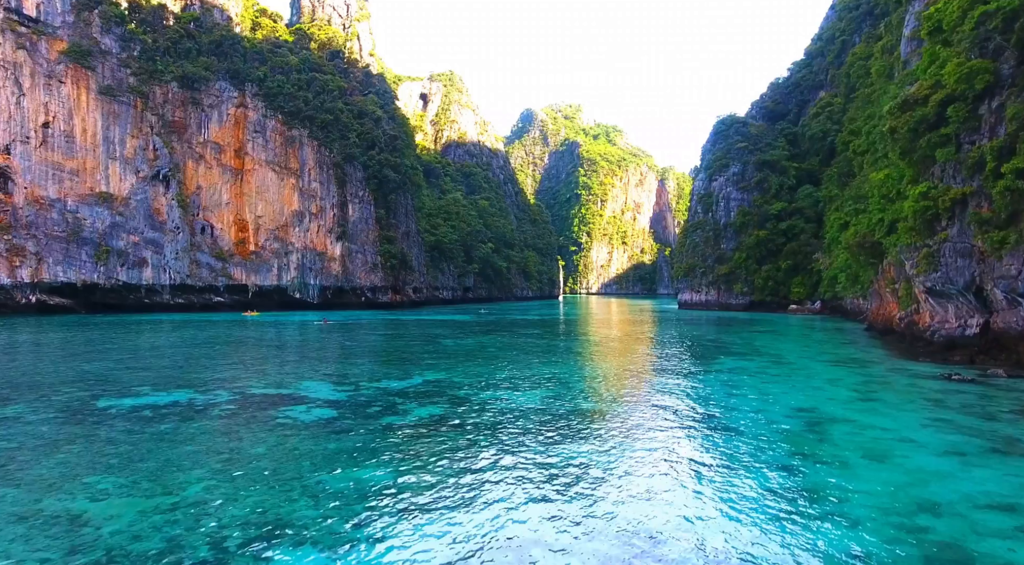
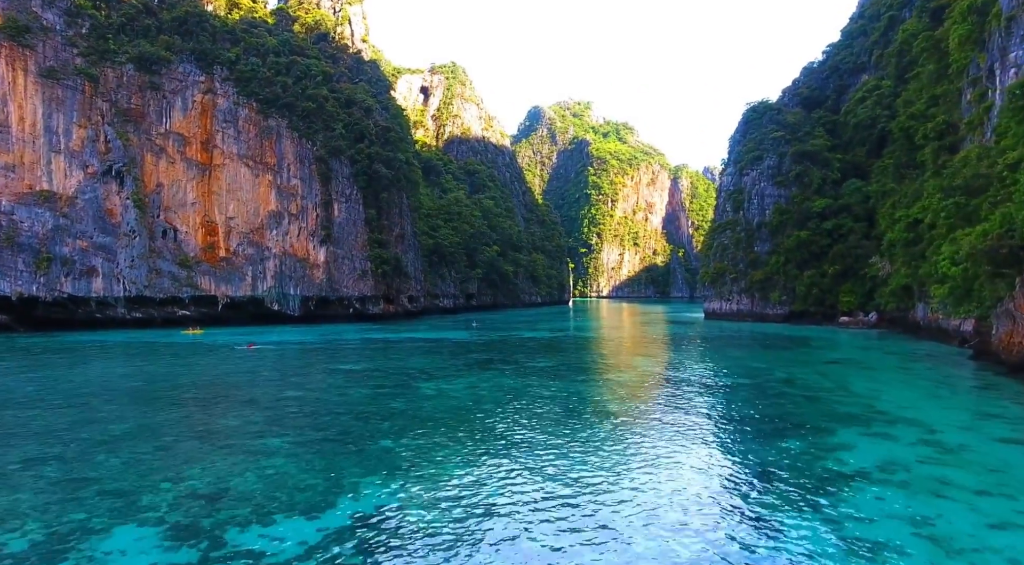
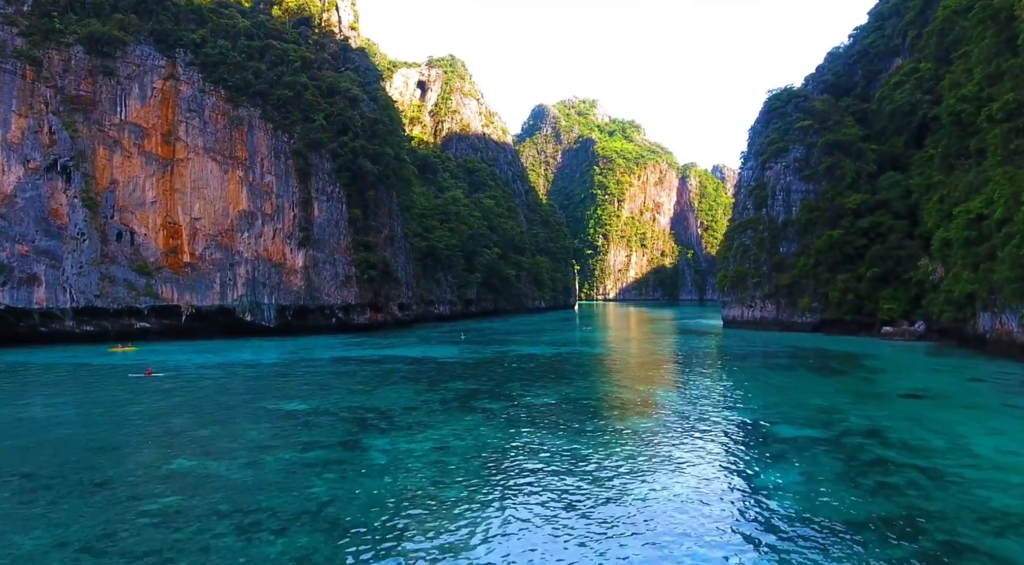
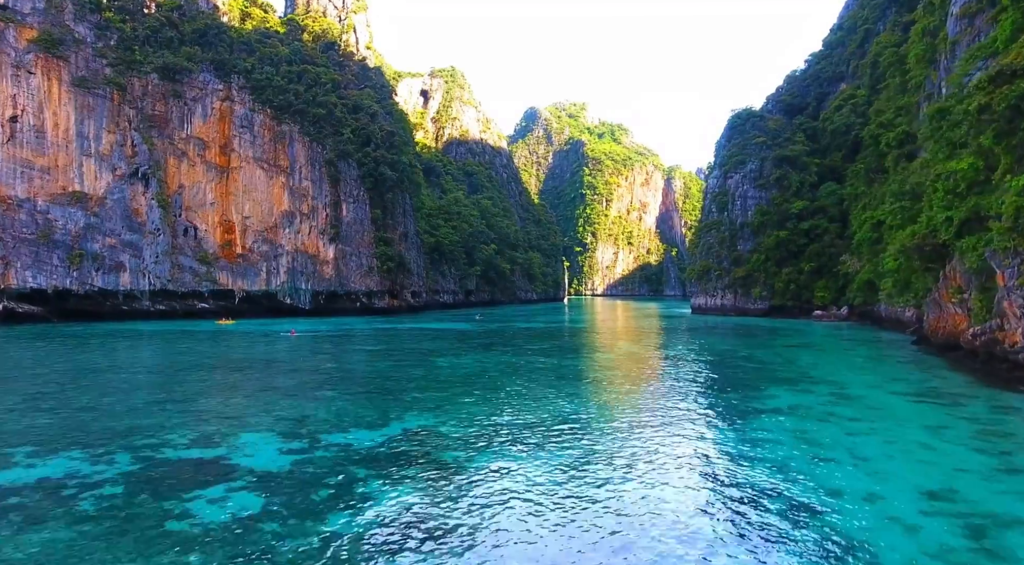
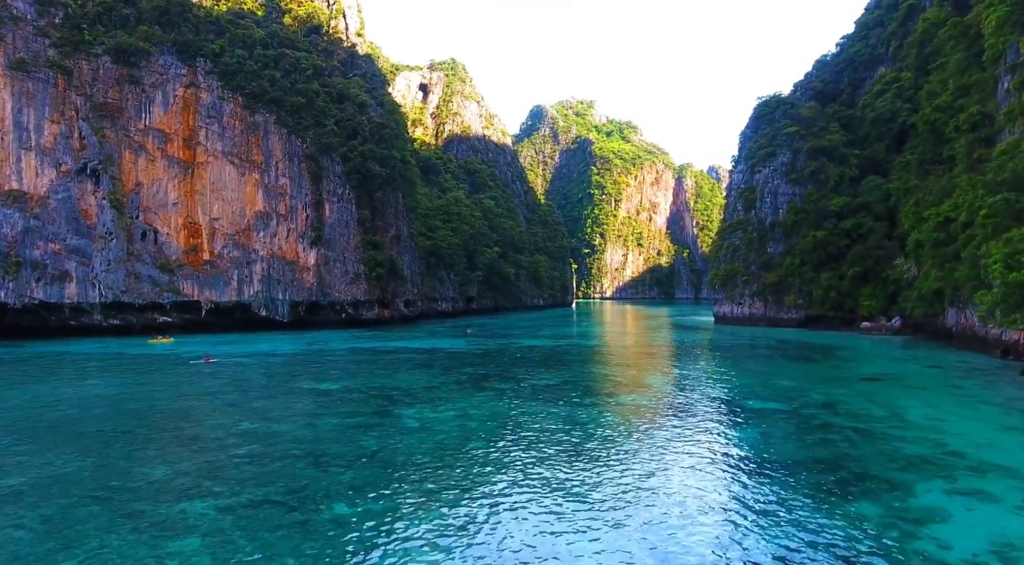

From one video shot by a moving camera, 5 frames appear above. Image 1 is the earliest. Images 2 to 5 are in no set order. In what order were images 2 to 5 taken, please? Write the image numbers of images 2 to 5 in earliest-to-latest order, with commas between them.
4, 2, 5, 3
